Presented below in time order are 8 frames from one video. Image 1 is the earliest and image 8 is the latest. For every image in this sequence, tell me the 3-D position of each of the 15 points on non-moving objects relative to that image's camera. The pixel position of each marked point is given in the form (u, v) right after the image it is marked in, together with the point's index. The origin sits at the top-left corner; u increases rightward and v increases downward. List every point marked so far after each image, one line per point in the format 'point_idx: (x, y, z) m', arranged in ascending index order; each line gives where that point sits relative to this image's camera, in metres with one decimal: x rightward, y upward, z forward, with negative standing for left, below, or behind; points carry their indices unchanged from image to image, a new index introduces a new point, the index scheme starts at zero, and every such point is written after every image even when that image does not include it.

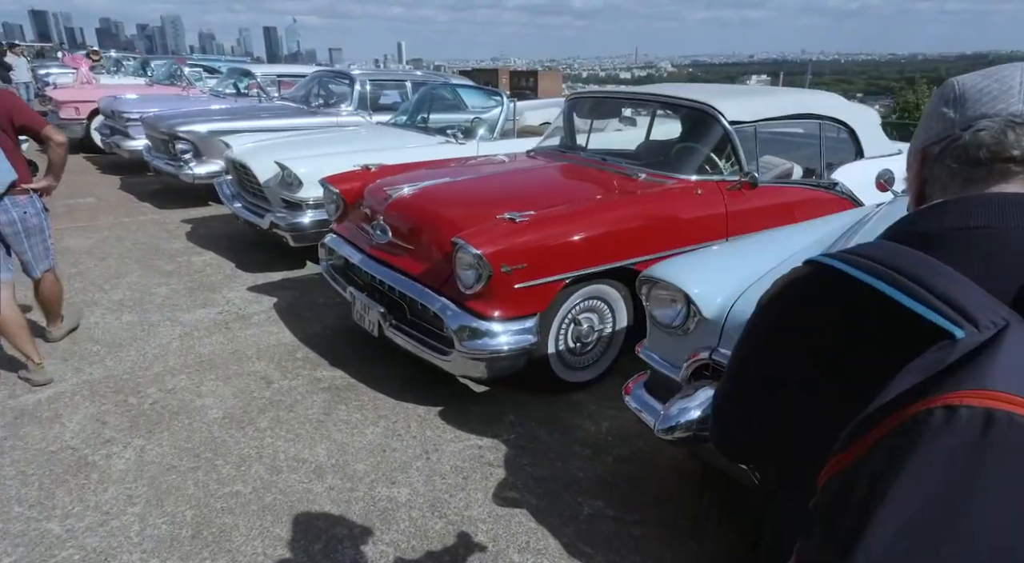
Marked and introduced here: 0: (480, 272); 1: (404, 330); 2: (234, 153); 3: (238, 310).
0: (-0.1, +0.1, +2.4) m
1: (-0.5, -0.2, +2.9) m
2: (-2.4, +1.1, +5.2) m
3: (-1.8, -0.2, +4.0) m
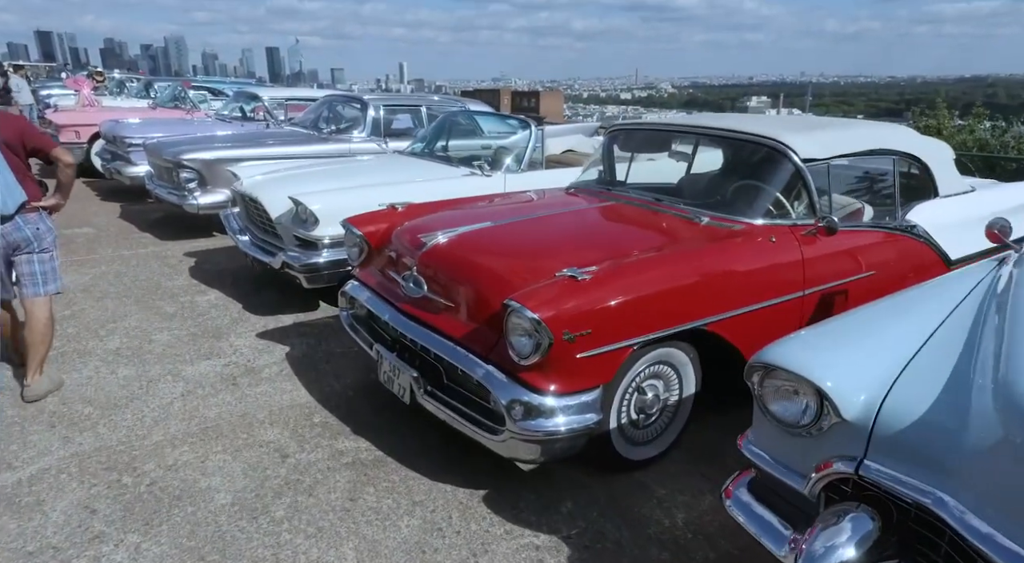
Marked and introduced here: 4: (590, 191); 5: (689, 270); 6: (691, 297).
0: (+0.1, -0.2, +2.1) m
1: (-0.3, -0.5, +2.5) m
2: (-2.2, +0.8, +4.8) m
3: (-1.6, -0.5, +3.6) m
4: (+0.5, +0.6, +3.8) m
5: (+0.7, 0.0, +2.4) m
6: (+0.7, -0.1, +2.4) m
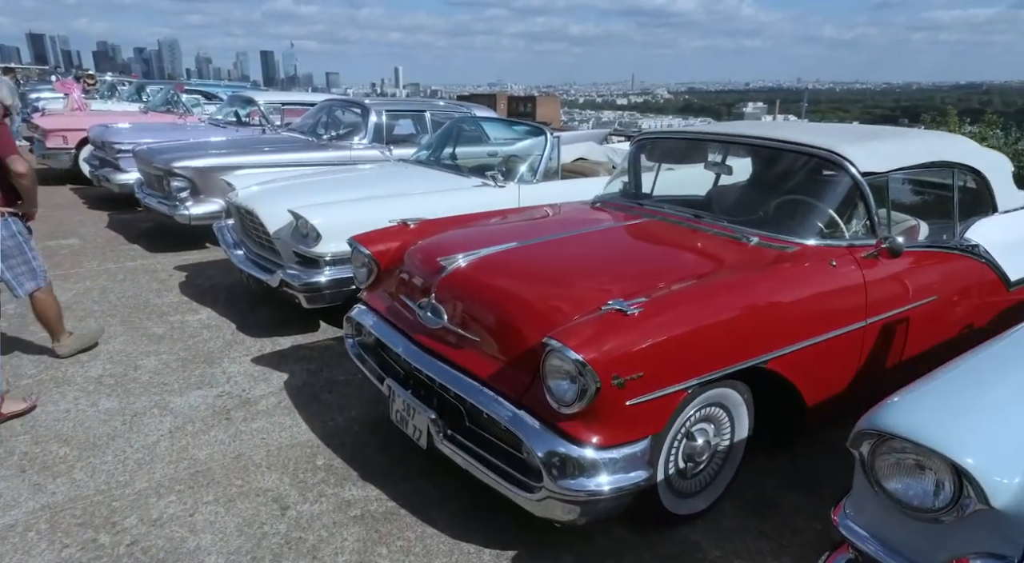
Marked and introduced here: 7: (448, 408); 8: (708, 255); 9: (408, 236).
0: (+0.2, -0.3, +1.8) m
1: (-0.2, -0.6, +2.2) m
2: (-2.1, +0.6, +4.5) m
3: (-1.5, -0.6, +3.3) m
4: (+0.6, +0.4, +3.5) m
5: (+0.8, -0.1, +2.1) m
6: (+0.8, -0.2, +2.1) m
7: (-0.3, -0.5, +2.3) m
8: (+0.8, +0.1, +2.5) m
9: (-0.5, +0.2, +3.0) m
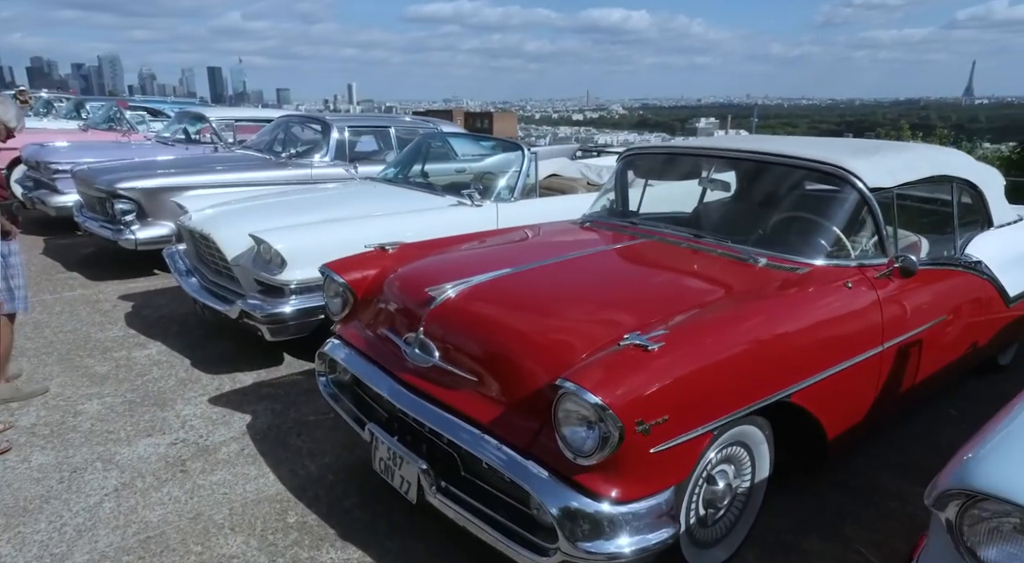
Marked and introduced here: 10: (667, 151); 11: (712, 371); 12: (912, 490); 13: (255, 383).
0: (+0.2, -0.4, +1.5) m
1: (-0.2, -0.7, +1.9) m
2: (-2.2, +0.4, +4.2) m
3: (-1.5, -0.8, +2.9) m
4: (+0.5, +0.3, +3.3) m
5: (+0.8, -0.2, +2.0) m
6: (+0.8, -0.3, +1.9) m
7: (-0.3, -0.6, +2.1) m
8: (+0.8, 0.0, +2.4) m
9: (-0.6, +0.1, +2.7) m
10: (+0.9, +0.7, +3.4) m
11: (+0.6, -0.3, +1.8) m
12: (+1.6, -0.9, +2.4) m
13: (-1.5, -0.6, +3.6) m
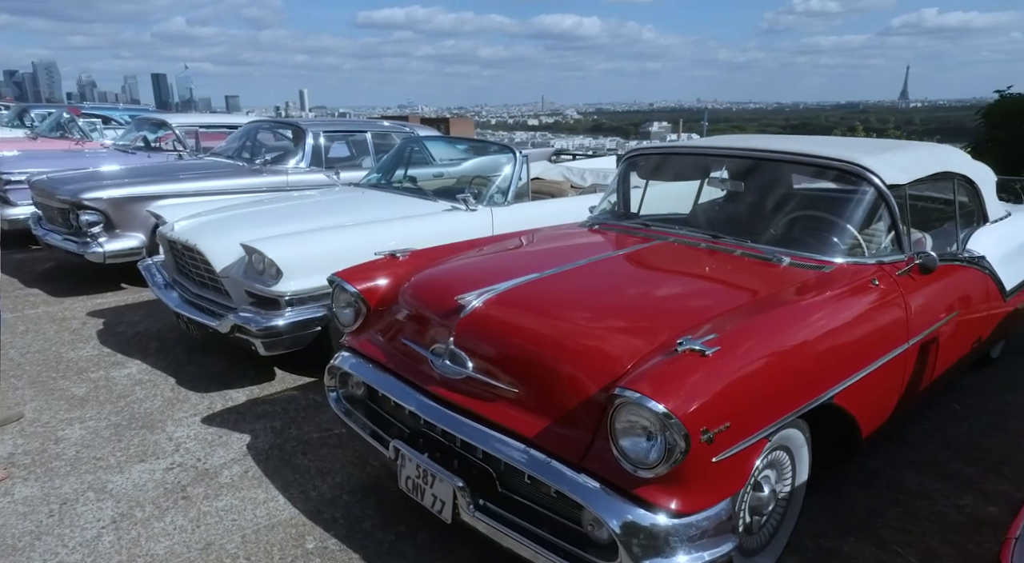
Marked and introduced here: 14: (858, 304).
0: (+0.4, -0.4, +1.5) m
1: (0.0, -0.7, +1.9) m
2: (-2.2, +0.3, +4.0) m
3: (-1.4, -0.8, +2.8) m
4: (+0.6, +0.3, +3.3) m
5: (+1.0, -0.2, +1.9) m
6: (+1.0, -0.3, +1.9) m
7: (-0.1, -0.6, +2.0) m
8: (+0.9, 0.0, +2.3) m
9: (-0.5, 0.0, +2.6) m
10: (+0.9, +0.7, +3.4) m
11: (+0.7, -0.3, +1.7) m
12: (+1.7, -0.8, +2.5) m
13: (-1.5, -0.7, +3.4) m
14: (+1.2, -0.1, +2.2) m
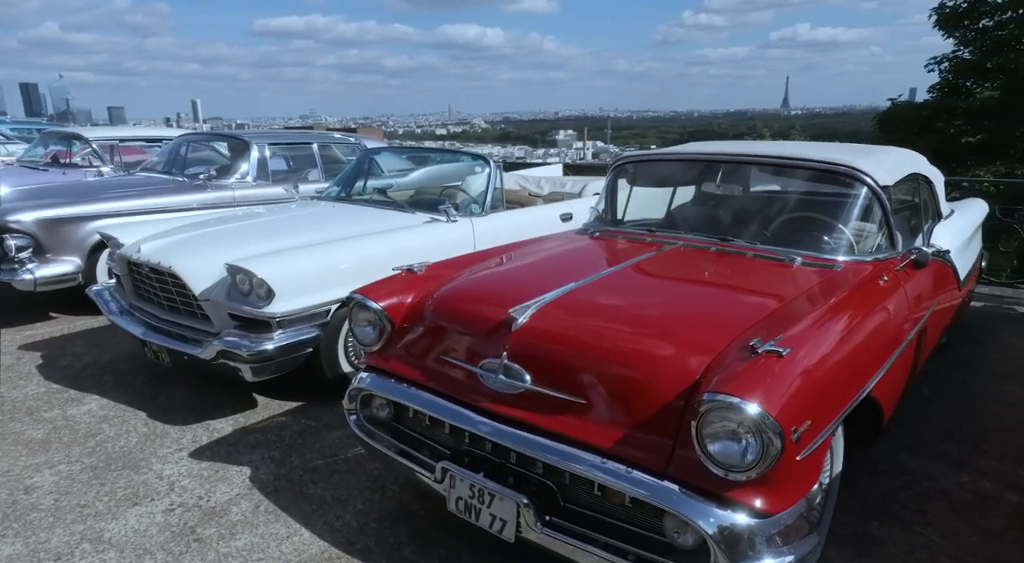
0: (+0.6, -0.4, +1.5) m
1: (+0.2, -0.7, +1.8) m
2: (-2.3, +0.2, +3.7) m
3: (-1.3, -0.9, +2.6) m
4: (+0.6, +0.3, +3.3) m
5: (+1.1, -0.1, +2.1) m
6: (+1.1, -0.3, +2.0) m
7: (+0.1, -0.7, +1.9) m
8: (+1.0, 0.0, +2.4) m
9: (-0.4, 0.0, +2.5) m
10: (+0.9, +0.7, +3.5) m
11: (+0.9, -0.3, +1.8) m
12: (+1.9, -0.8, +2.7) m
13: (-1.5, -0.8, +3.2) m
14: (+1.4, -0.1, +2.3) m
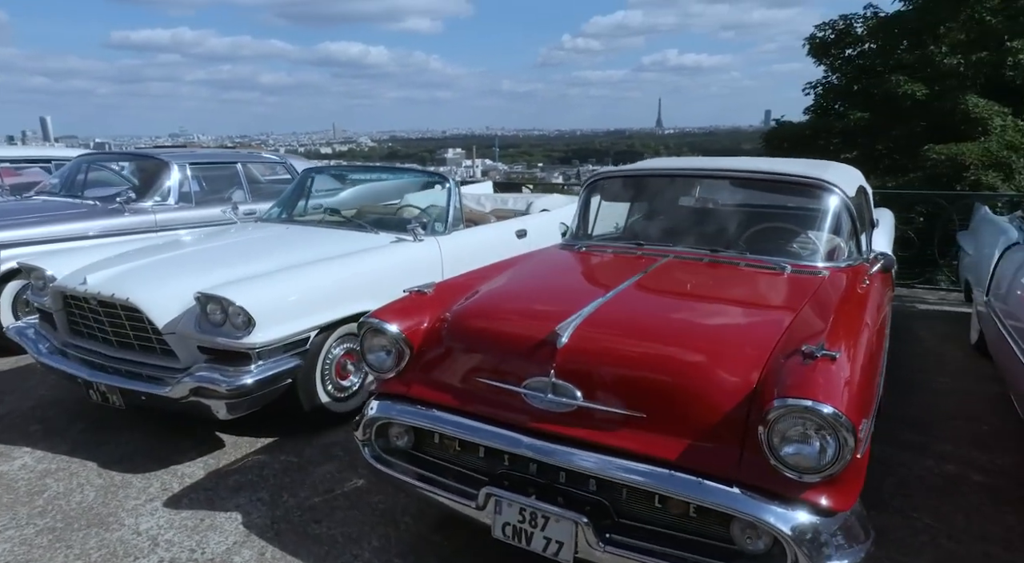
0: (+0.8, -0.4, +1.6) m
1: (+0.4, -0.8, +1.8) m
2: (-2.4, 0.0, +3.3) m
3: (-1.2, -1.0, +2.3) m
4: (+0.5, +0.2, +3.4) m
5: (+1.2, -0.2, +2.2) m
6: (+1.3, -0.3, +2.2) m
7: (+0.2, -0.7, +1.9) m
8: (+1.1, 0.0, +2.6) m
9: (-0.3, -0.1, +2.5) m
10: (+0.7, +0.6, +3.6) m
11: (+1.1, -0.3, +1.9) m
12: (+1.9, -0.8, +2.9) m
13: (-1.5, -0.9, +2.9) m
14: (+1.4, -0.1, +2.5) m
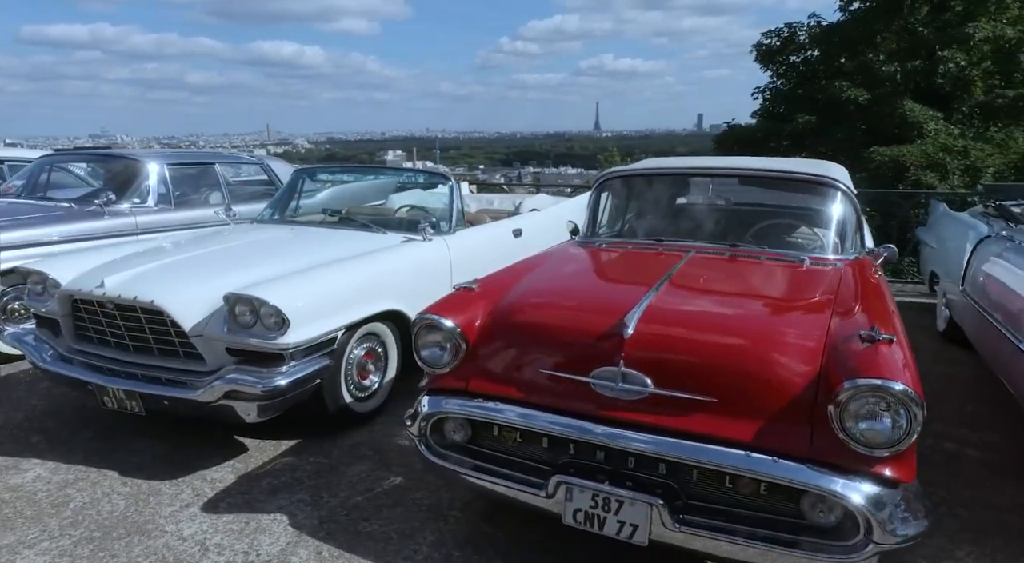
0: (+1.1, -0.4, +1.8) m
1: (+0.6, -0.8, +1.9) m
2: (-2.3, 0.0, +3.2) m
3: (-1.0, -1.0, +2.3) m
4: (+0.6, +0.2, +3.5) m
5: (+1.4, -0.1, +2.4) m
6: (+1.5, -0.2, +2.4) m
7: (+0.5, -0.7, +2.0) m
8: (+1.2, 0.0, +2.7) m
9: (-0.1, -0.1, +2.5) m
10: (+0.8, +0.7, +3.7) m
11: (+1.3, -0.2, +2.1) m
12: (+2.1, -0.8, +3.1) m
13: (-1.3, -0.9, +2.9) m
14: (+1.6, 0.0, +2.7) m
